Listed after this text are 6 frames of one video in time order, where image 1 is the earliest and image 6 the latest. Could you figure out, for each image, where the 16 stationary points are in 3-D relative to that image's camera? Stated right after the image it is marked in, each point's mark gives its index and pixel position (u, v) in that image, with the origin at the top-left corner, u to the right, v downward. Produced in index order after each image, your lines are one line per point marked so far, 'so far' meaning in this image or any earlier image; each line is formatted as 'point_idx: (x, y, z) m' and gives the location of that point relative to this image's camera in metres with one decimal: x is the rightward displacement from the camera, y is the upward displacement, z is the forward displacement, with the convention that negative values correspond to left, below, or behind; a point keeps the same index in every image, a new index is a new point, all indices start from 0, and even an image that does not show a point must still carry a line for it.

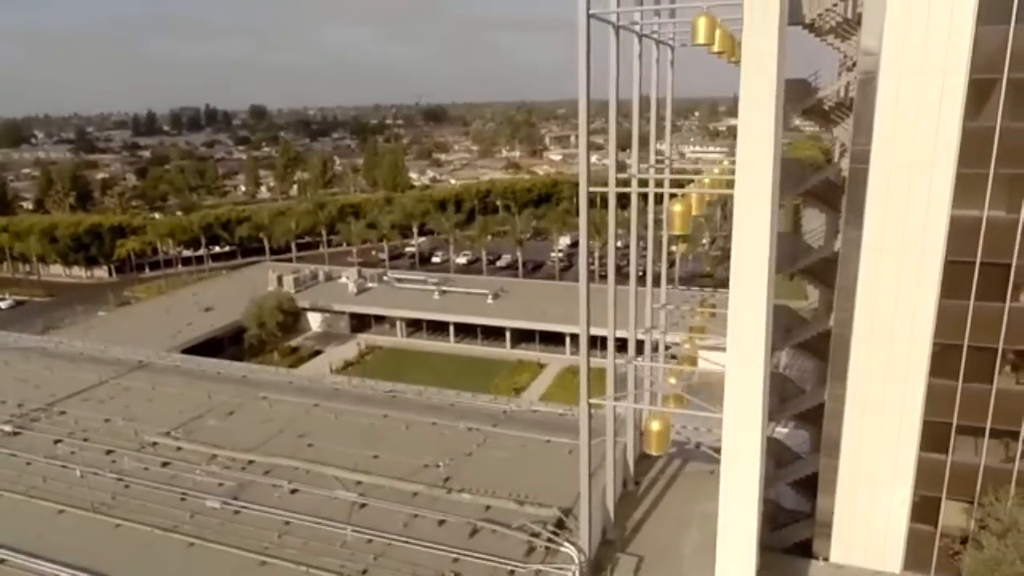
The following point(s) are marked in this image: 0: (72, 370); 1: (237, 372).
0: (-11.1, -2.1, +18.2) m
1: (-6.7, -2.1, +17.7) m
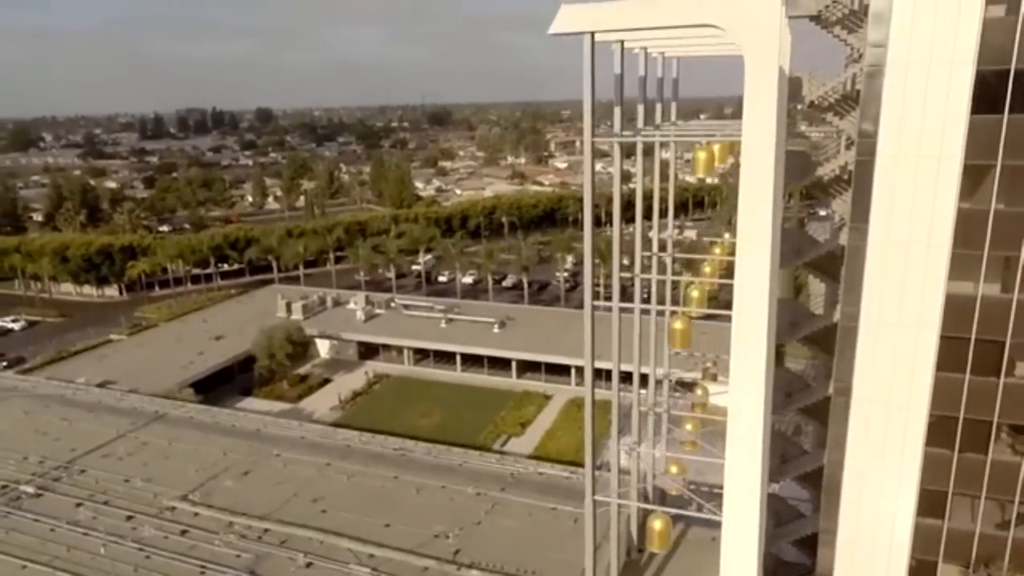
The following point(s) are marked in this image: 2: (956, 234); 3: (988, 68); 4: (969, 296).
0: (-10.9, -3.4, +18.7) m
1: (-6.6, -3.5, +18.2) m
2: (+8.3, +0.9, +13.6) m
3: (+8.5, +3.8, +12.9) m
4: (+8.6, -0.2, +13.7) m
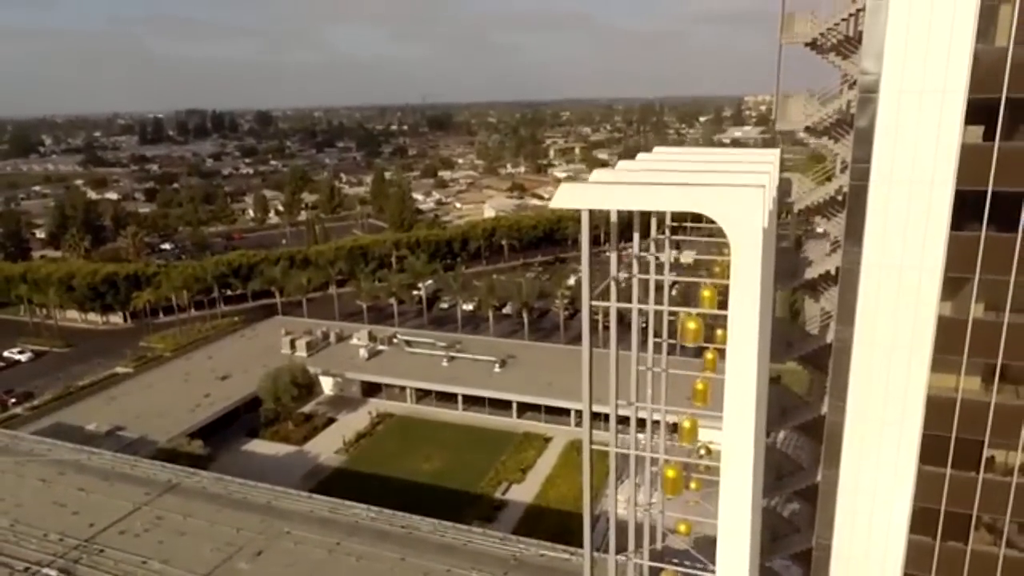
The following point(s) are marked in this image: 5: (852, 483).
0: (-10.9, -5.4, +19.4) m
1: (-6.5, -5.5, +18.9) m
2: (+8.4, -1.0, +14.2) m
3: (+8.5, +1.9, +13.6) m
4: (+8.7, -2.2, +14.4) m
5: (+7.2, -4.1, +15.3) m
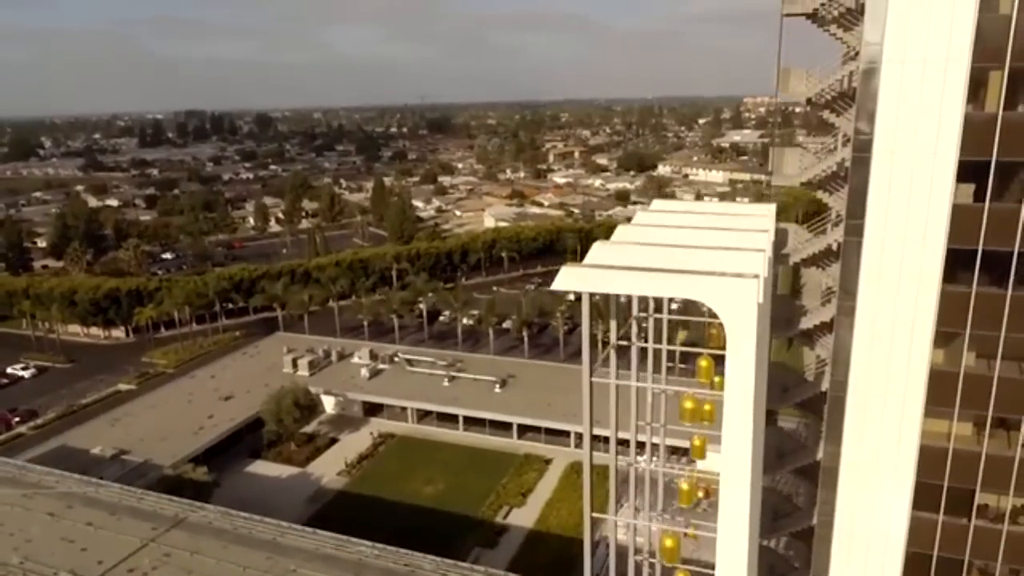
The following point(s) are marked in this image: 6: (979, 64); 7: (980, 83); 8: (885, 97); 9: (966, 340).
0: (-10.8, -6.5, +19.7) m
1: (-6.5, -6.5, +19.2) m
2: (+8.4, -2.1, +14.6) m
3: (+8.6, +0.8, +13.9) m
4: (+8.7, -3.2, +14.7) m
5: (+7.2, -5.2, +15.6) m
6: (+8.5, +4.0, +13.2) m
7: (+8.6, +3.7, +13.3) m
8: (+7.1, +3.6, +13.8) m
9: (+8.9, -1.0, +14.1) m
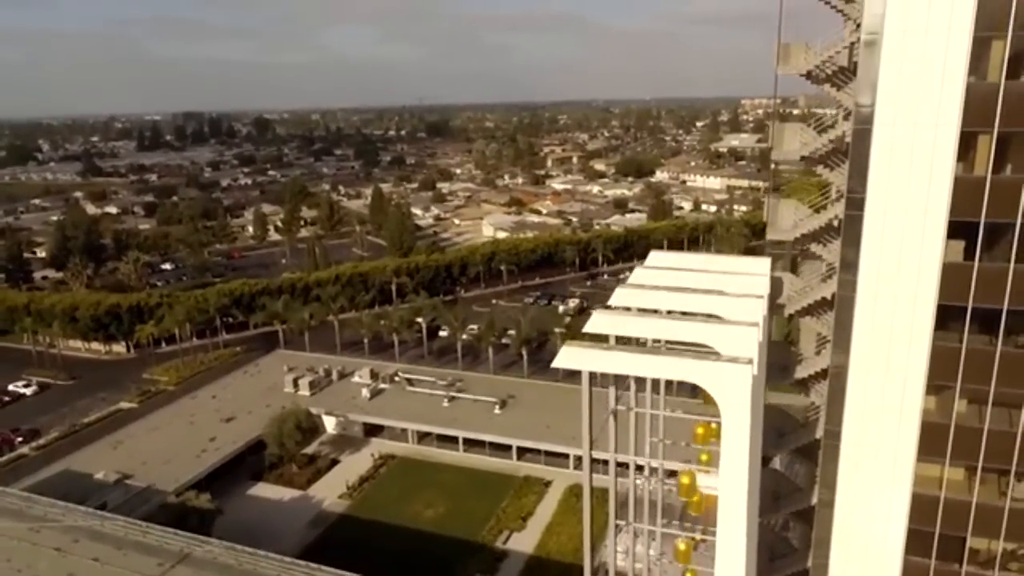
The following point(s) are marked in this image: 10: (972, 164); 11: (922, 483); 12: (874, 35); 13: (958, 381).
0: (-10.8, -7.6, +20.0) m
1: (-6.5, -7.6, +19.5) m
2: (+8.4, -3.1, +14.9) m
3: (+8.6, -0.2, +14.2) m
4: (+8.8, -4.3, +15.0) m
5: (+7.3, -6.2, +15.9) m
6: (+8.5, +3.0, +13.6) m
7: (+8.6, +2.7, +13.6) m
8: (+7.1, +2.6, +14.1) m
9: (+8.9, -2.0, +14.5) m
10: (+8.7, +2.4, +13.7) m
11: (+8.5, -4.0, +15.0) m
12: (+7.0, +4.8, +14.1) m
13: (+8.9, -1.8, +14.4) m
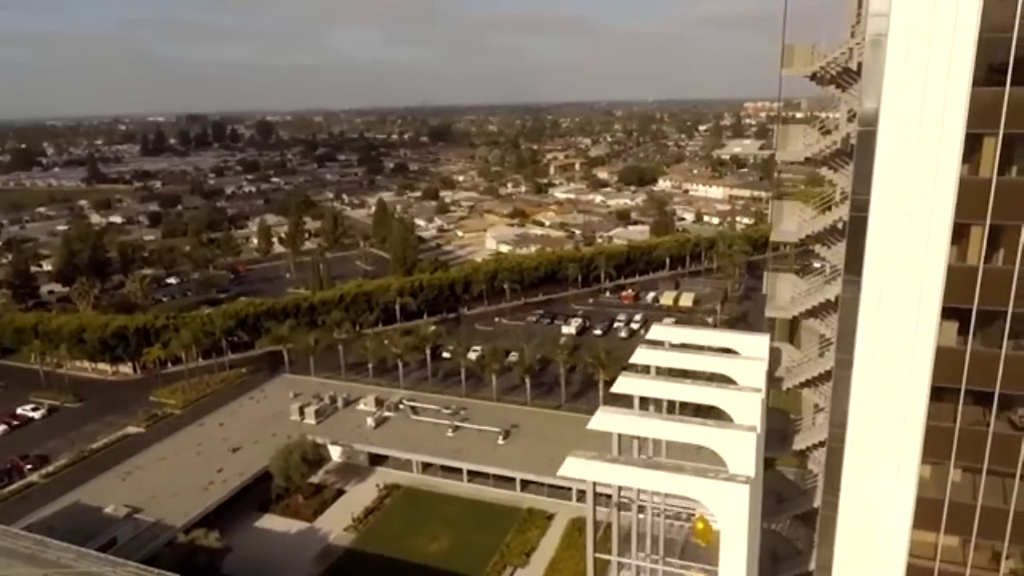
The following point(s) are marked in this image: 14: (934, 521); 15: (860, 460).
0: (-10.7, -9.1, +20.4) m
1: (-6.4, -9.2, +19.9) m
2: (+8.5, -4.7, +15.2) m
3: (+8.7, -1.8, +14.6) m
4: (+8.9, -5.9, +15.4) m
5: (+7.4, -7.8, +16.3) m
6: (+8.6, +1.4, +13.9) m
7: (+8.7, +1.1, +14.0) m
8: (+7.3, +1.0, +14.5) m
9: (+9.0, -3.6, +14.8) m
10: (+8.8, +0.8, +14.1) m
11: (+8.6, -5.6, +15.4) m
12: (+7.1, +3.3, +14.4) m
13: (+9.0, -3.4, +14.8) m
14: (+8.9, -4.8, +15.1) m
15: (+7.4, -3.6, +15.4) m
